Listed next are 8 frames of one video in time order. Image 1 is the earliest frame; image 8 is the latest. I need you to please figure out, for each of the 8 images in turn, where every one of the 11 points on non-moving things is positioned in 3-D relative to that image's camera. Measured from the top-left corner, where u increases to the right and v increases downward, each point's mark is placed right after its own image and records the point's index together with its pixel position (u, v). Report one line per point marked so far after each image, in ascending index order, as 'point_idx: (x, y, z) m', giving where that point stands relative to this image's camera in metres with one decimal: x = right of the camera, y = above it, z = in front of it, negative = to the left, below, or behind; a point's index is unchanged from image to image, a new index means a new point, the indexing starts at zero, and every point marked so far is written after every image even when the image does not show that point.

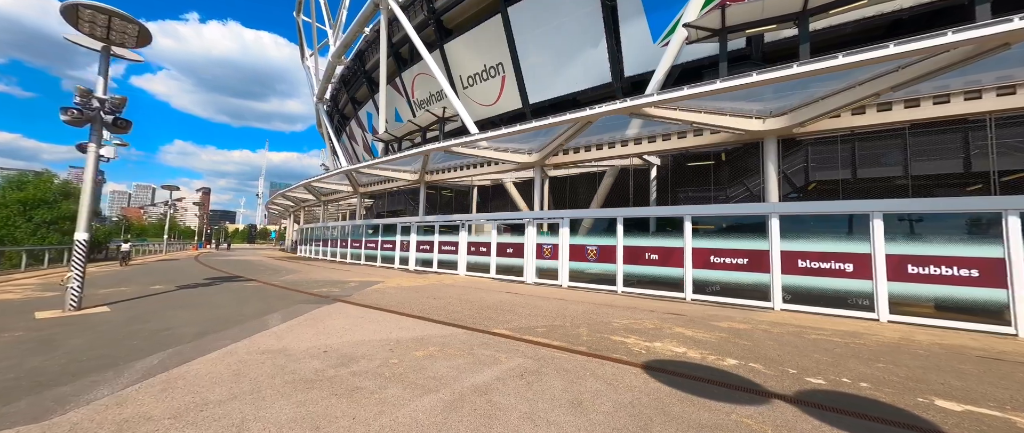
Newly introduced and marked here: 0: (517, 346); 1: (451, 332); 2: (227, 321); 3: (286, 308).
0: (+0.1, -1.8, +4.7) m
1: (-1.0, -1.8, +5.3) m
2: (-4.8, -1.8, +5.7) m
3: (-4.8, -2.0, +7.1) m
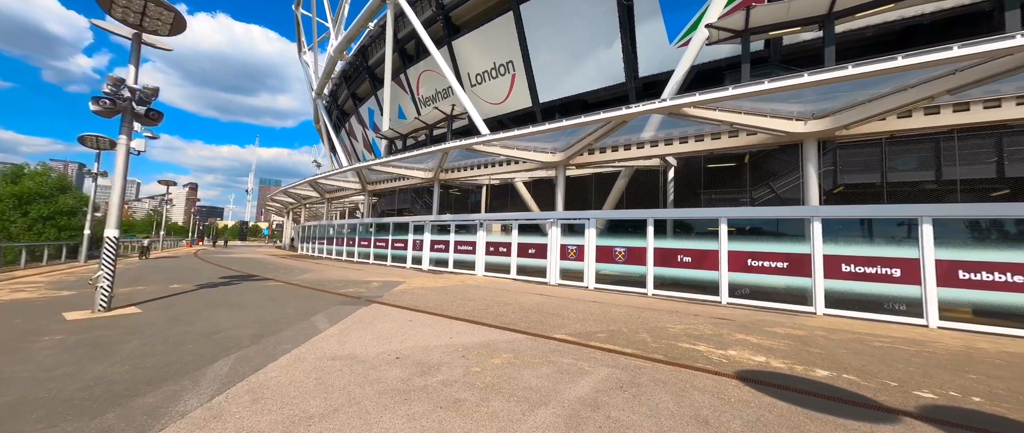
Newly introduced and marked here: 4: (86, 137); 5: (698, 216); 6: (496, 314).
0: (+1.1, -1.8, +4.5) m
1: (0.0, -1.8, +5.1) m
2: (-3.8, -1.8, +5.4) m
3: (-3.8, -1.9, +6.9) m
4: (-24.2, +4.5, +19.2) m
5: (+5.7, 0.0, +10.3) m
6: (-0.3, -2.0, +7.0) m
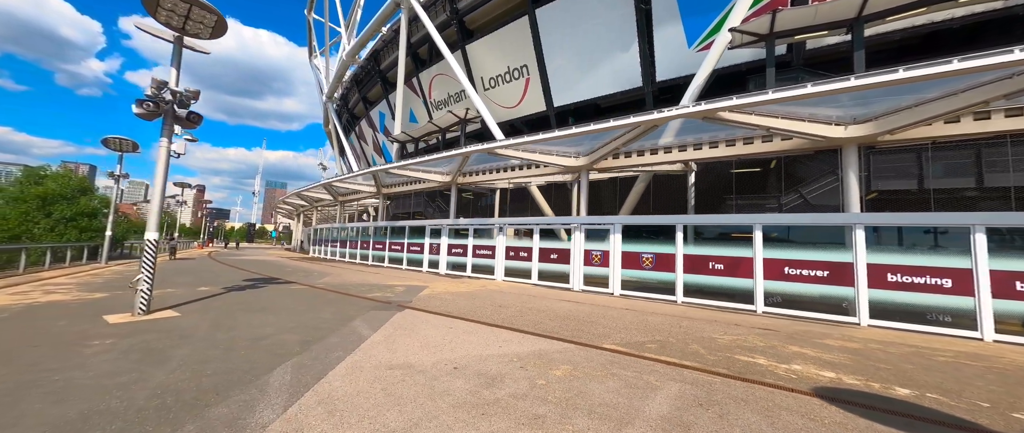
0: (+1.8, -1.9, +4.3) m
1: (+0.8, -1.9, +5.0) m
2: (-3.0, -1.8, +5.3) m
3: (-3.1, -2.0, +6.8) m
4: (-23.2, +4.4, +19.4) m
5: (+6.5, -0.2, +10.1) m
6: (+0.5, -2.1, +6.9) m
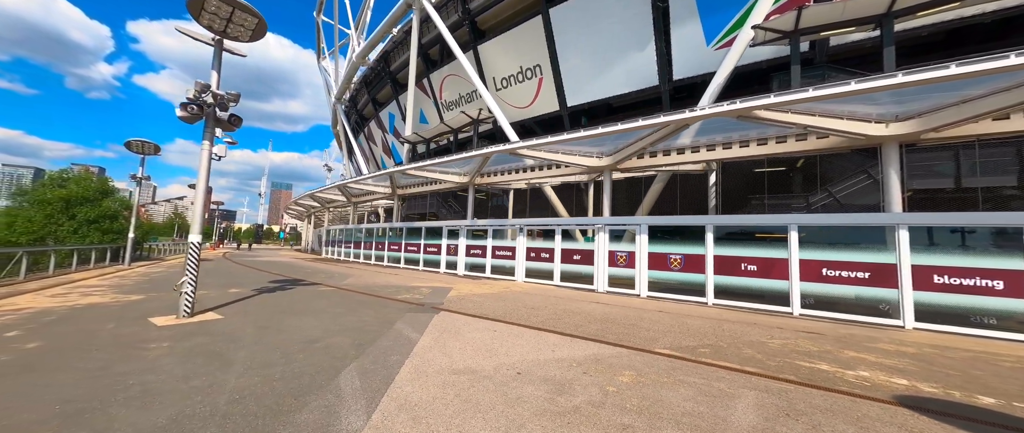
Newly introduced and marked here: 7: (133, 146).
0: (+2.6, -1.9, +4.2) m
1: (+1.6, -2.0, +4.9) m
2: (-2.3, -1.9, +5.3) m
3: (-2.3, -2.0, +6.7) m
4: (-22.2, +4.3, +19.7) m
5: (+7.3, -0.2, +9.9) m
6: (+1.3, -2.1, +6.8) m
7: (-22.3, +4.2, +19.9) m
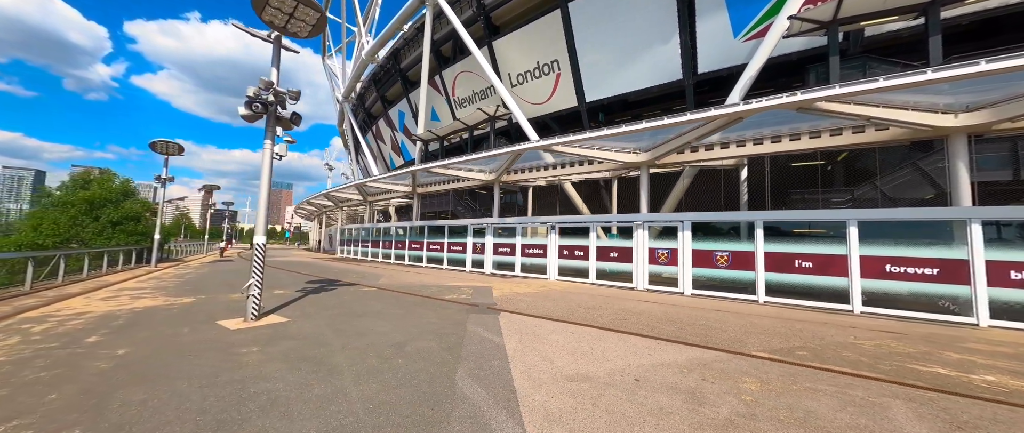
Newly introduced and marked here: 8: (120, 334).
0: (+3.9, -1.9, +4.0) m
1: (+2.9, -1.9, +4.7) m
2: (-0.9, -1.9, +5.1) m
3: (-0.9, -2.0, +6.6) m
4: (-20.7, +4.2, +19.8) m
5: (+8.7, 0.0, +9.6) m
6: (+2.6, -2.1, +6.6) m
7: (-20.8, +4.1, +19.9) m
8: (-6.2, -1.9, +5.4) m
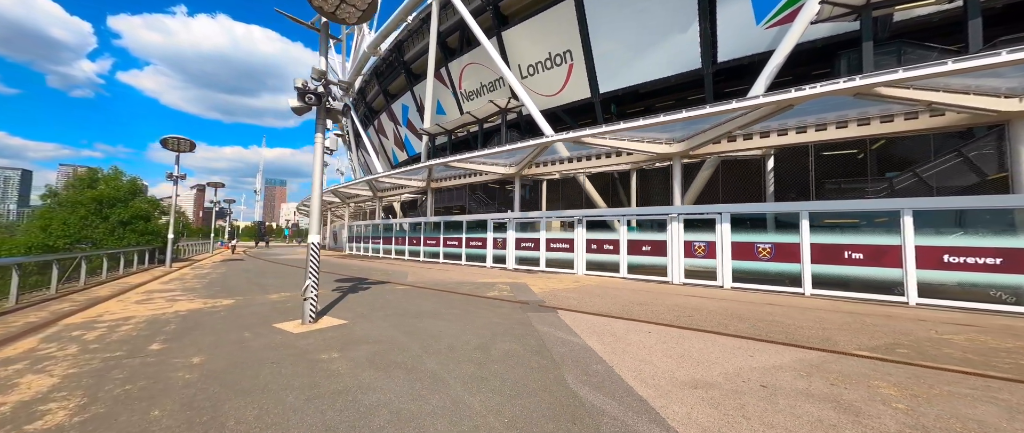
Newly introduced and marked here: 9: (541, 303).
0: (+5.1, -1.8, +3.7) m
1: (+4.1, -1.8, +4.4) m
2: (+0.3, -1.8, +4.9) m
3: (+0.3, -1.9, +6.3) m
4: (-19.6, +4.3, +19.3) m
5: (+9.9, +0.2, +9.3) m
6: (+3.8, -2.0, +6.3) m
7: (-19.7, +4.2, +19.5) m
8: (-5.0, -1.9, +5.1) m
9: (+0.7, -2.1, +8.3) m
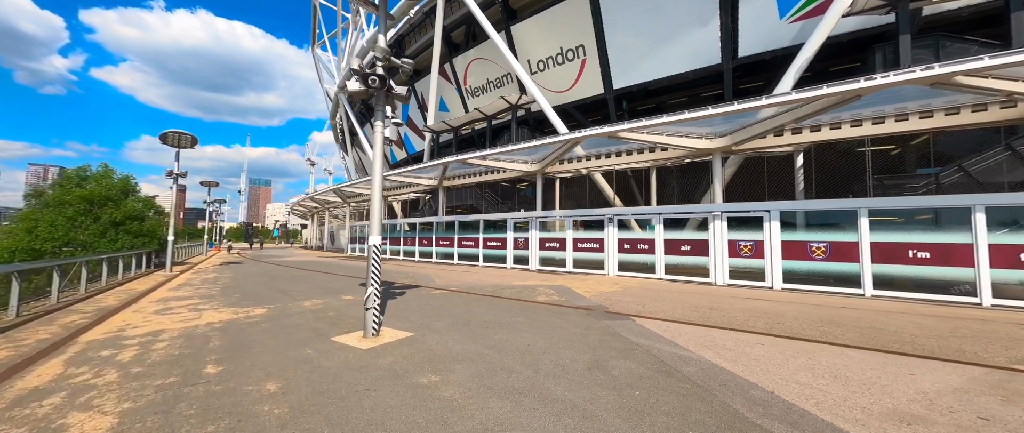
0: (+6.5, -1.7, +3.2) m
1: (+5.5, -1.8, +3.9) m
2: (+1.7, -1.8, +4.3) m
3: (+1.7, -1.9, +5.7) m
4: (-18.5, +4.3, +18.3) m
5: (+11.2, +0.3, +8.9) m
6: (+5.2, -1.9, +5.8) m
7: (-18.6, +4.2, +18.5) m
8: (-3.6, -1.9, +4.4) m
9: (+2.1, -2.1, +7.6) m
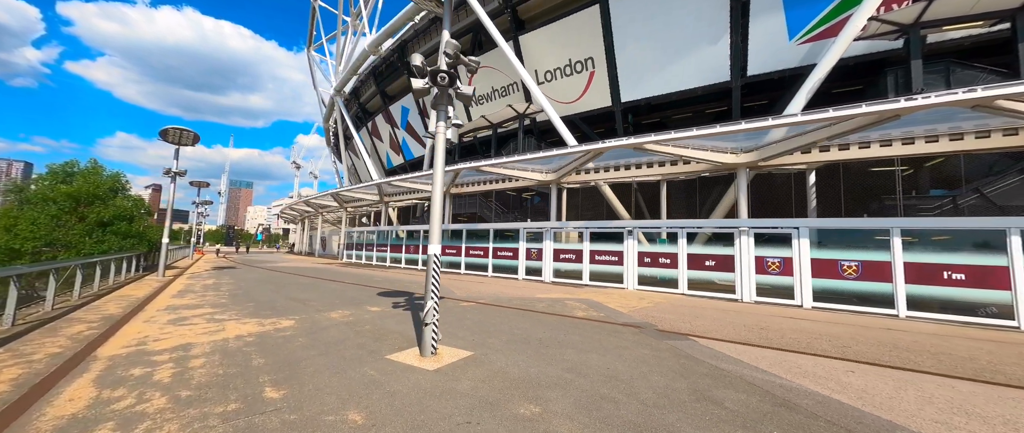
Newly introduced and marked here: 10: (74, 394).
0: (+7.6, -2.0, +3.1) m
1: (+6.6, -2.1, +3.7) m
2: (+2.8, -2.0, +4.0) m
3: (+2.7, -2.2, +5.4) m
4: (-17.7, +4.2, +17.5) m
5: (+12.2, -0.3, +9.0) m
6: (+6.2, -2.3, +5.6) m
7: (-17.8, +4.1, +17.7) m
8: (-2.5, -1.9, +3.9) m
9: (+3.0, -2.4, +7.3) m
10: (-4.7, -1.9, +3.7) m
